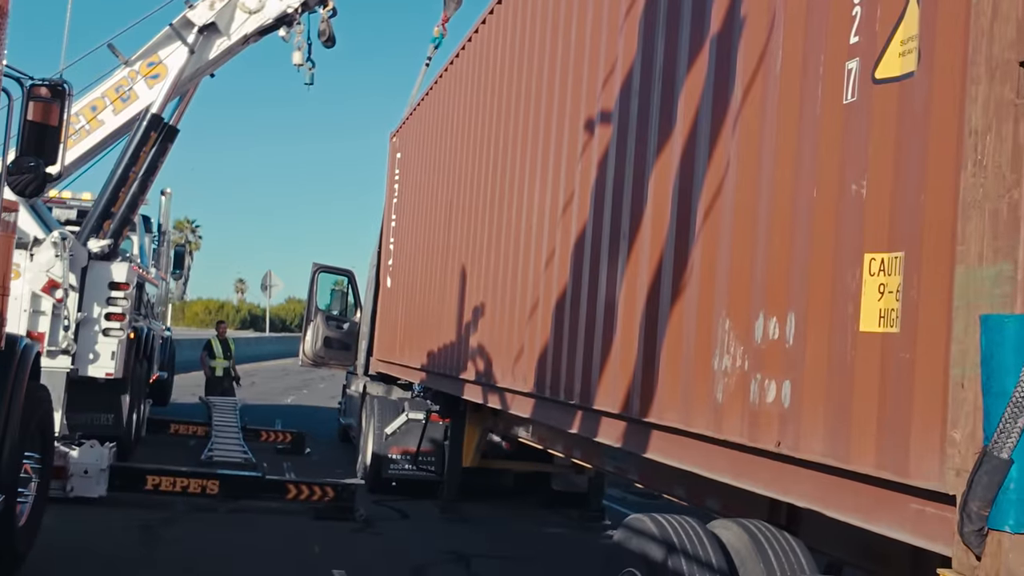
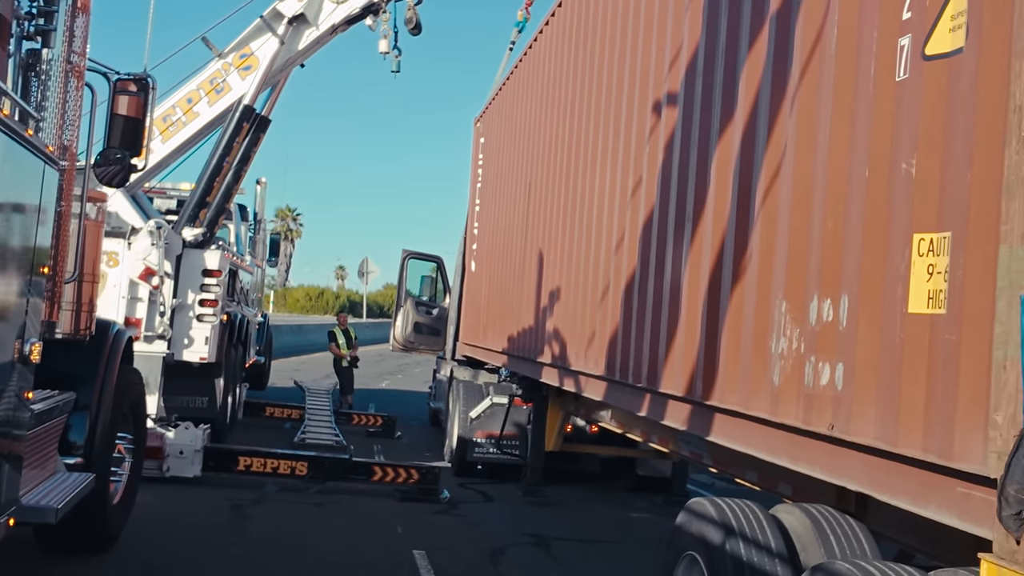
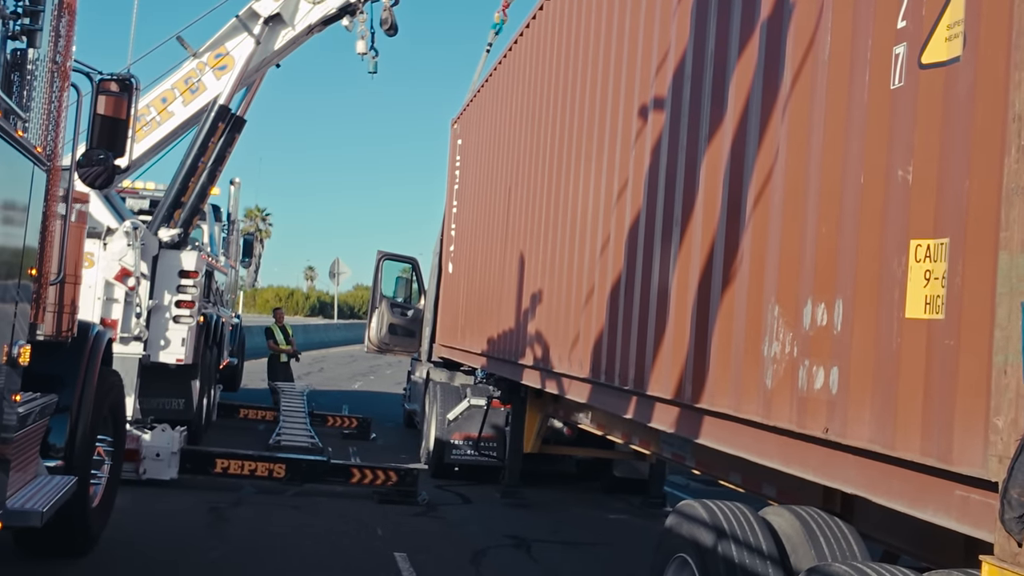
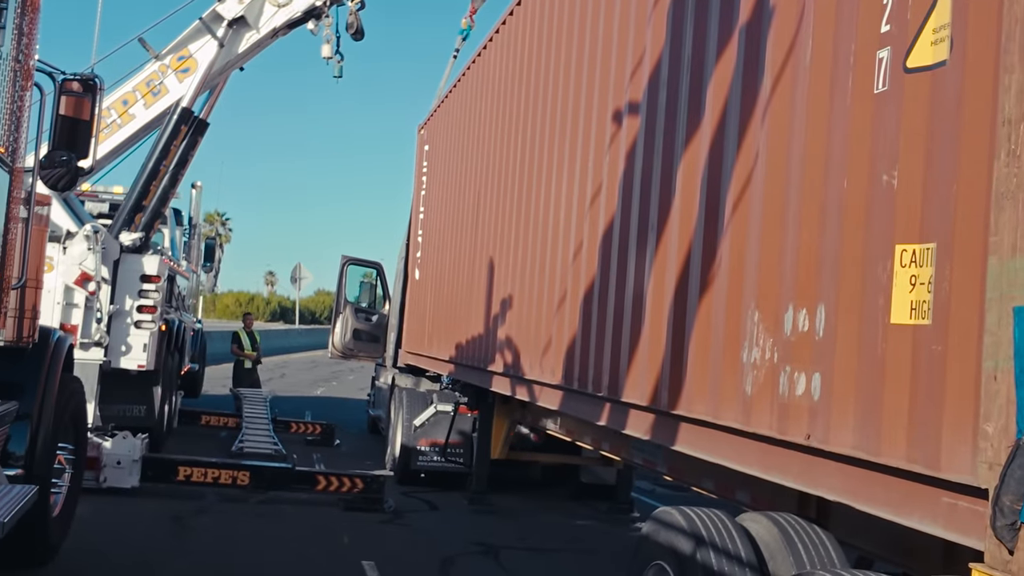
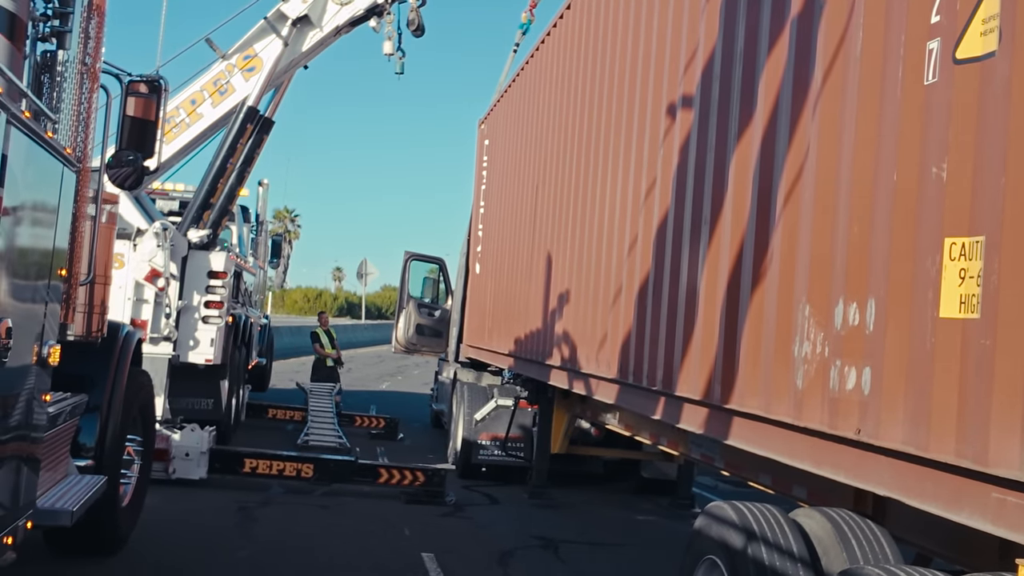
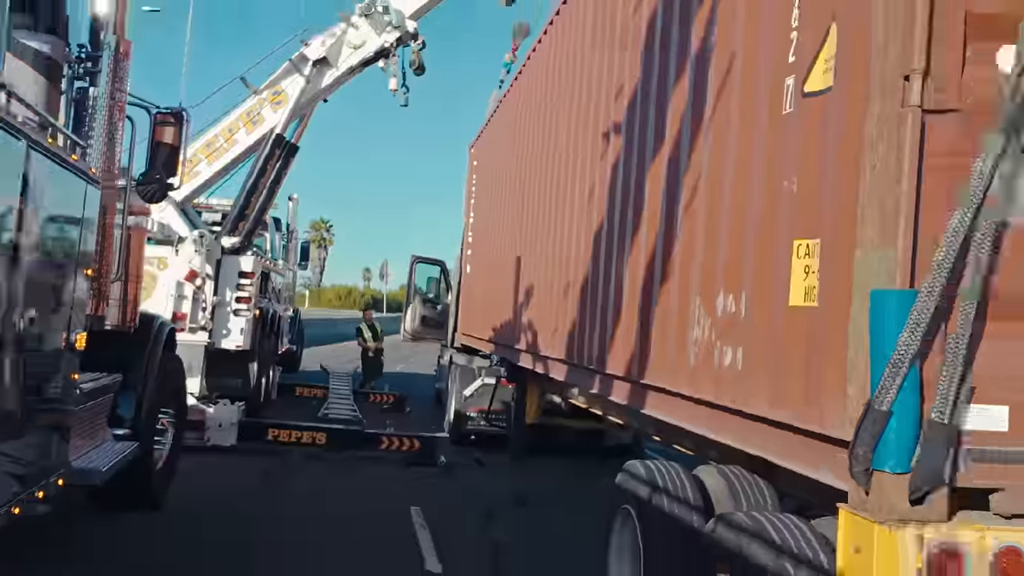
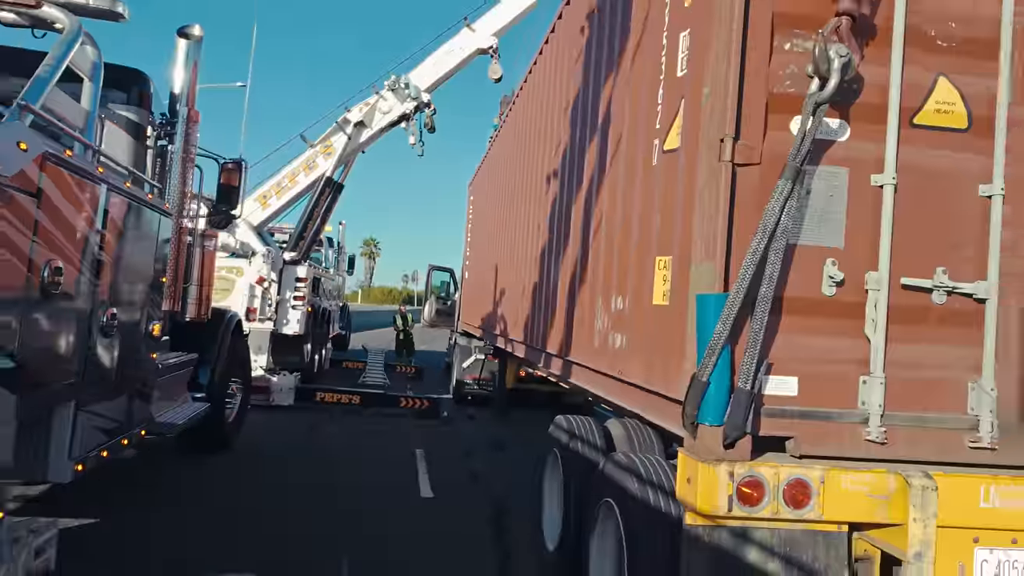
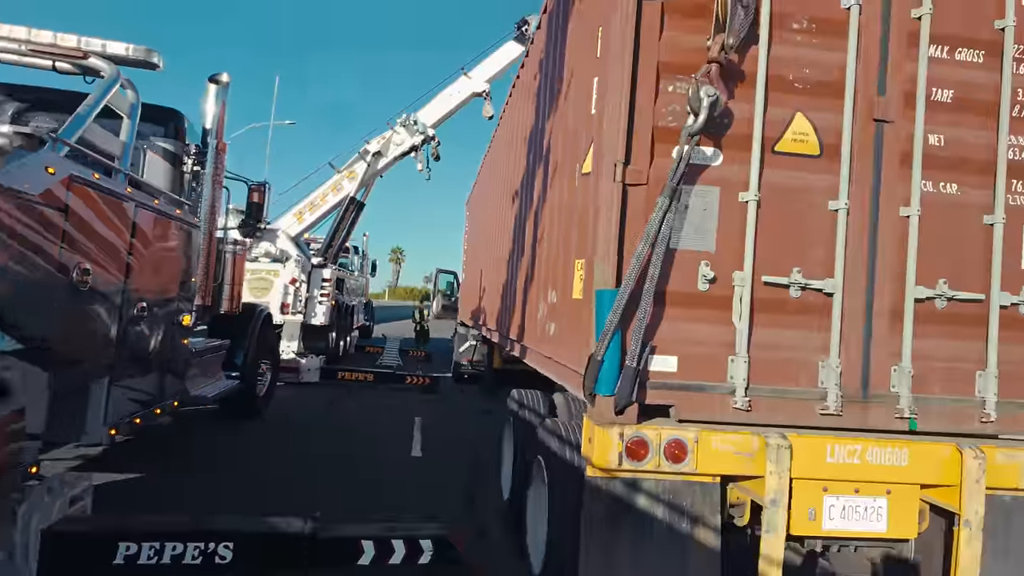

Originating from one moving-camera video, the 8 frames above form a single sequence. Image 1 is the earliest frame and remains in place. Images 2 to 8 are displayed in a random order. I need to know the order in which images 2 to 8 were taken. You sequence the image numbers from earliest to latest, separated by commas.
4, 3, 5, 2, 6, 7, 8
